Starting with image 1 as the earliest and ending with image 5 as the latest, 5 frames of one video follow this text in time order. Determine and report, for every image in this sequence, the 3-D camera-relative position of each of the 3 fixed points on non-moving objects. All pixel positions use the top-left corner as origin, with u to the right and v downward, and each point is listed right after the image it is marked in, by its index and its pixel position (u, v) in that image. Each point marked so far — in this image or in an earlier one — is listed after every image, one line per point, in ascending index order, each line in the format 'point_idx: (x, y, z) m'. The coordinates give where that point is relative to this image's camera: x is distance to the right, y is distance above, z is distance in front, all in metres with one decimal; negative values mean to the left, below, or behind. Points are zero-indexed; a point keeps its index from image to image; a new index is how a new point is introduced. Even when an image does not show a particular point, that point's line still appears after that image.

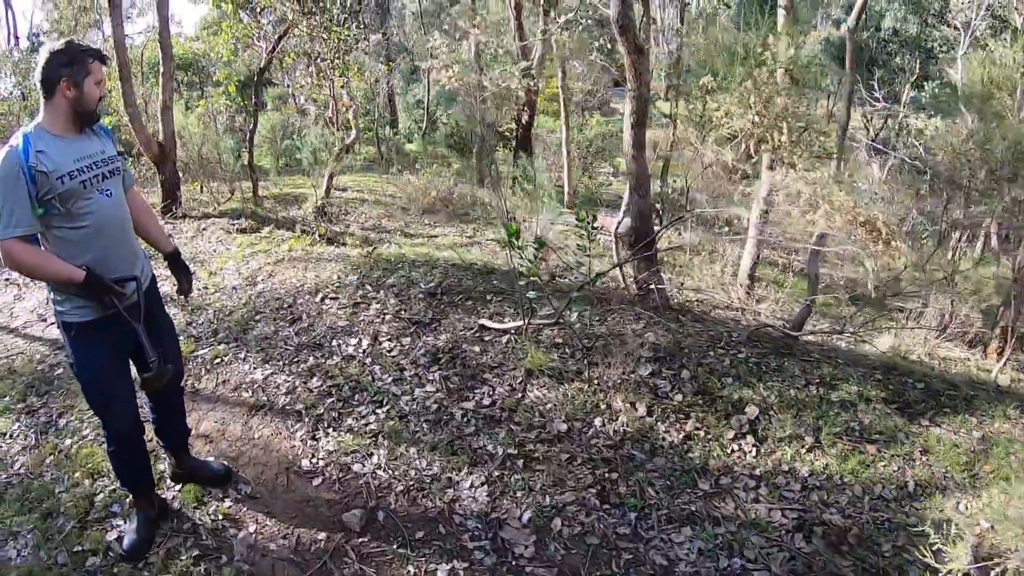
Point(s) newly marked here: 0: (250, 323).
0: (-1.5, -0.2, +4.5) m
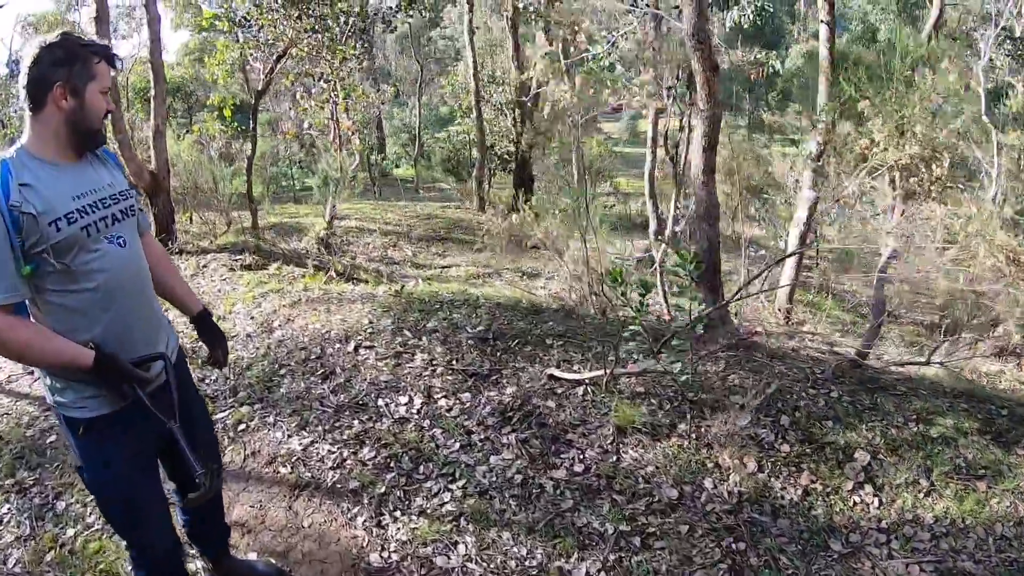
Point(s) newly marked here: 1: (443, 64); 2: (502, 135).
0: (-1.2, -0.5, +3.9) m
1: (-1.5, +5.1, +18.5) m
2: (-0.2, +2.5, +12.9) m
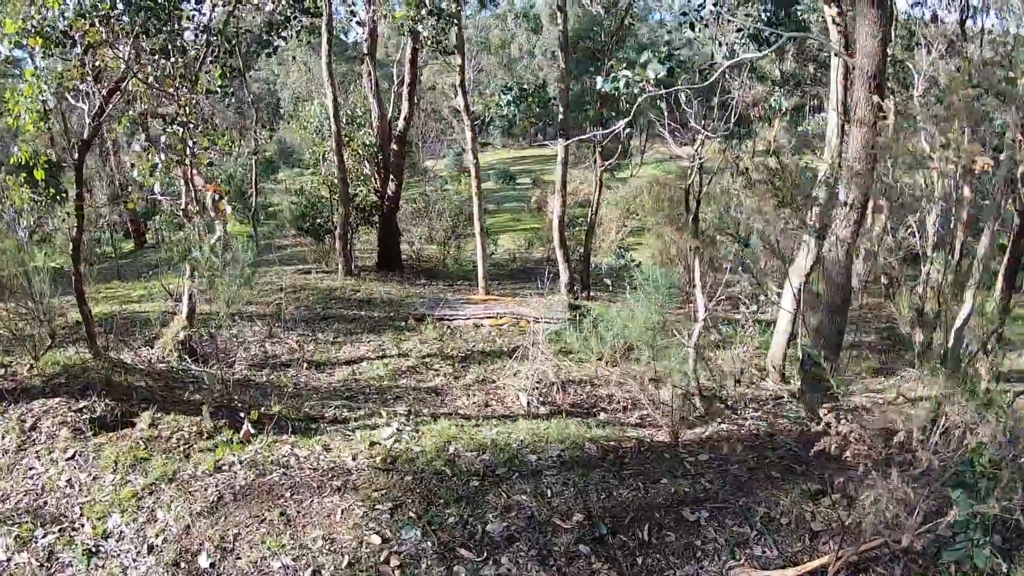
0: (-0.6, -1.1, +2.0) m
1: (-4.9, +3.7, +16.3) m
2: (-2.1, +1.4, +11.1) m
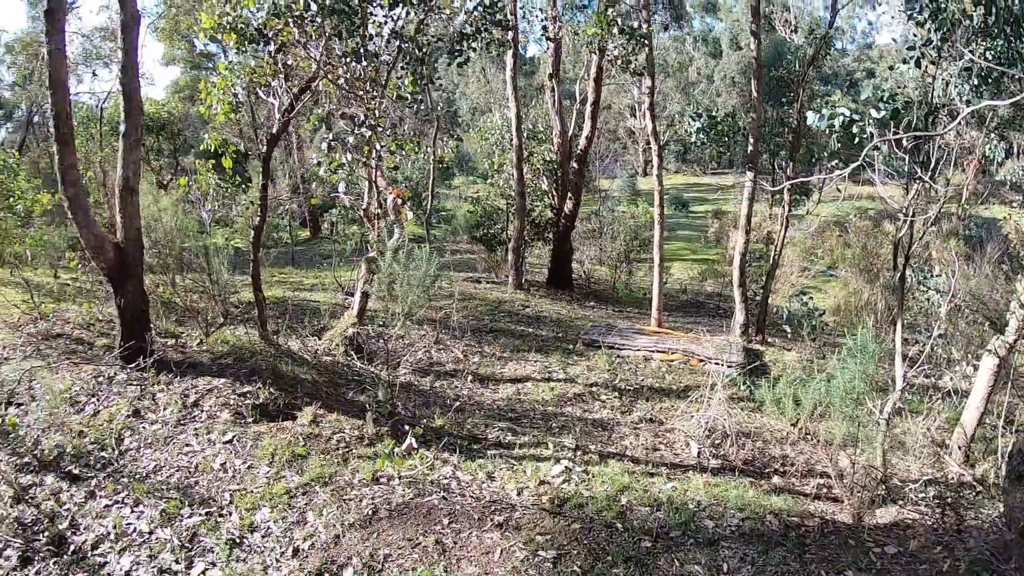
0: (-0.2, -1.1, +1.8) m
1: (-1.2, +3.6, +16.7) m
2: (+0.4, +1.2, +11.1) m
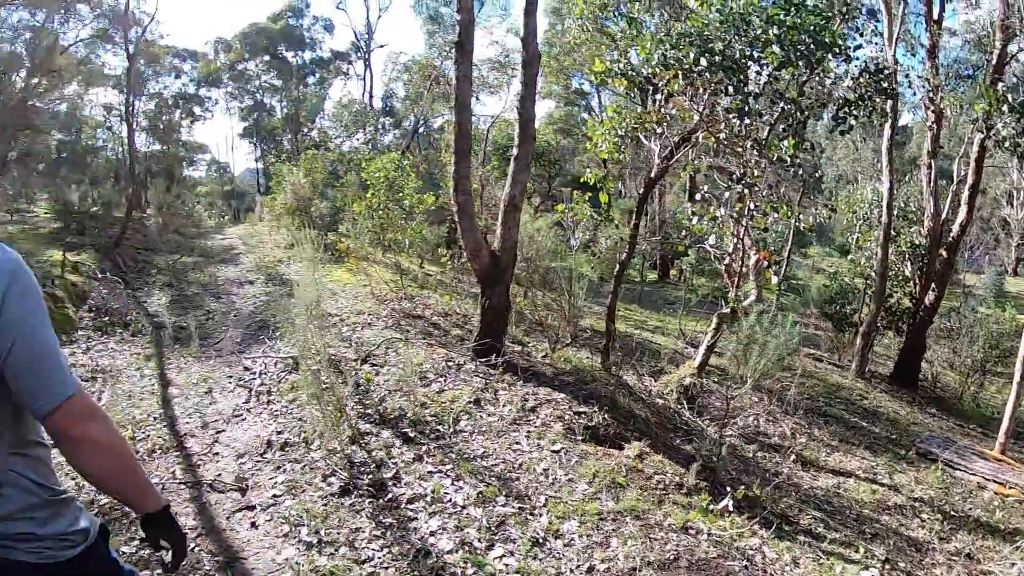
0: (+0.3, -1.2, +1.8) m
1: (+5.6, +2.2, +16.1) m
2: (+4.6, +0.1, +10.3) m
